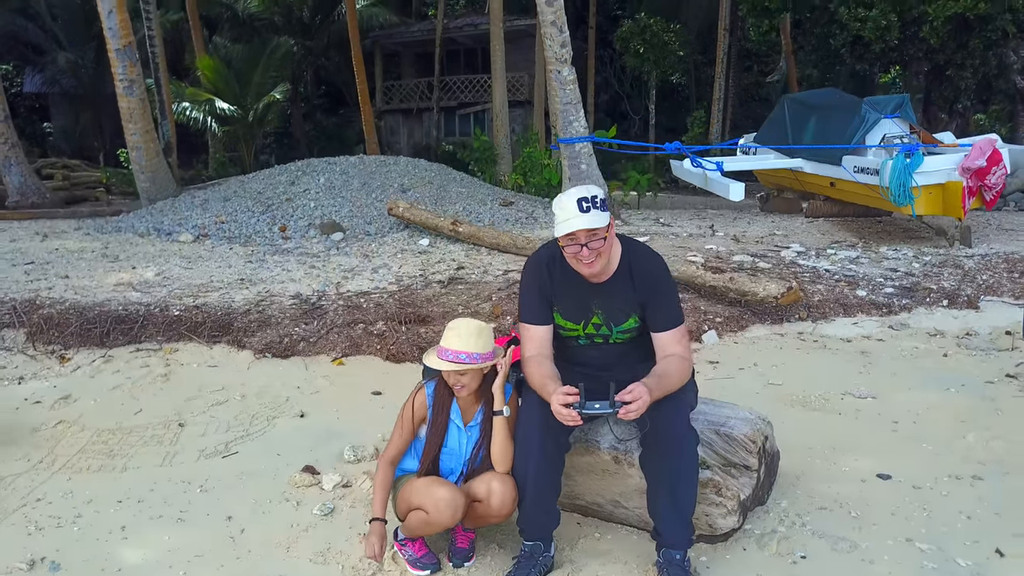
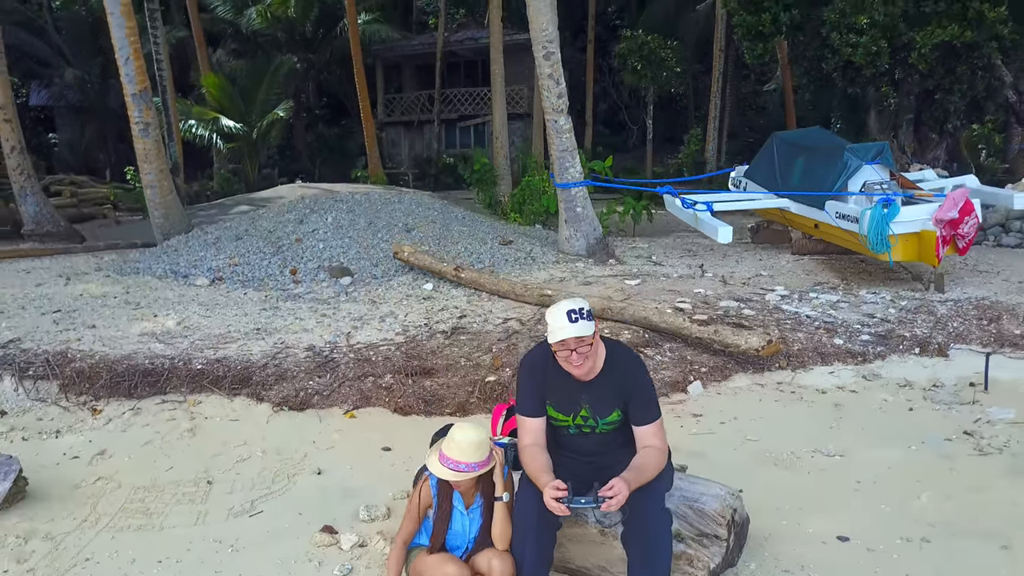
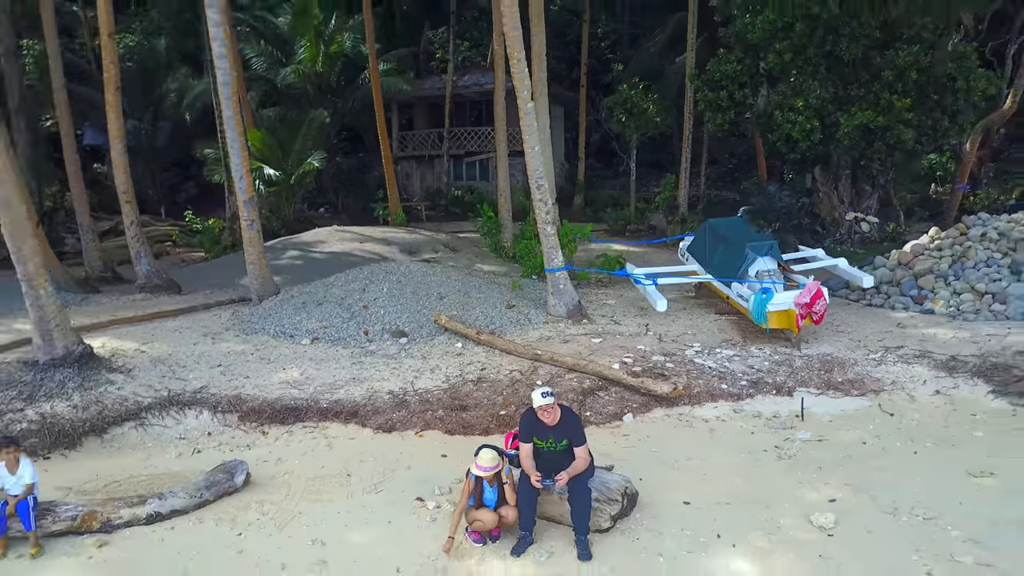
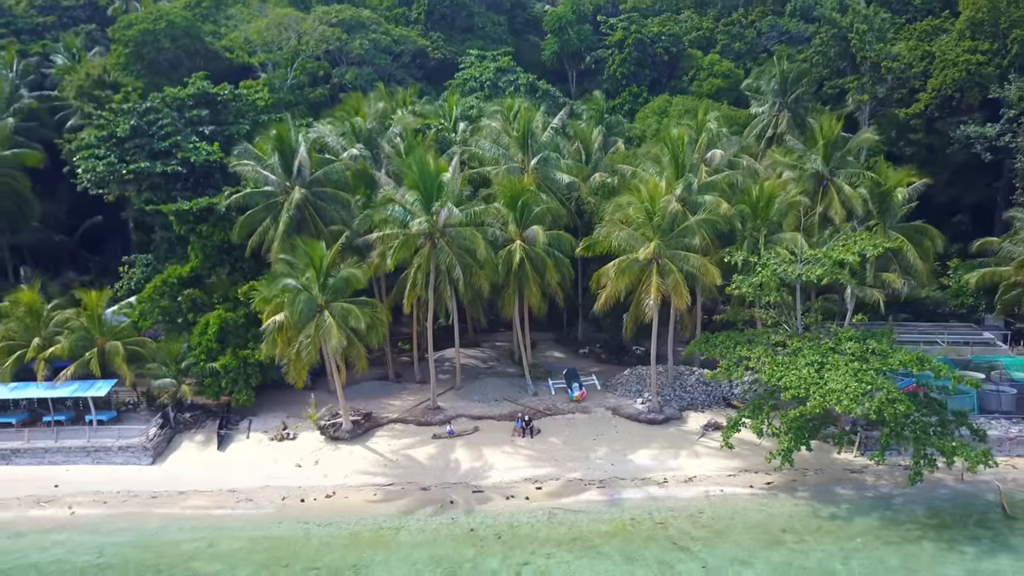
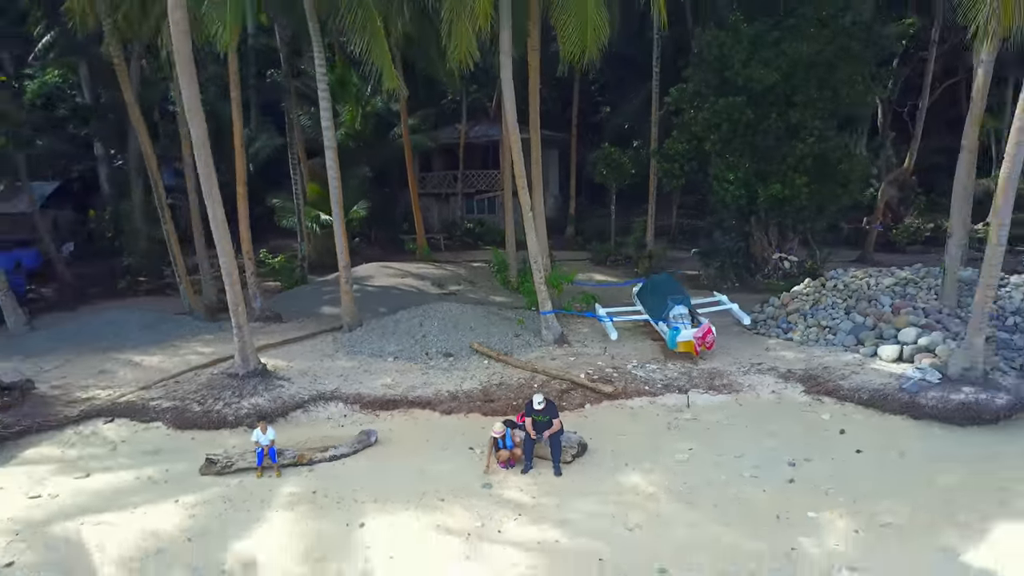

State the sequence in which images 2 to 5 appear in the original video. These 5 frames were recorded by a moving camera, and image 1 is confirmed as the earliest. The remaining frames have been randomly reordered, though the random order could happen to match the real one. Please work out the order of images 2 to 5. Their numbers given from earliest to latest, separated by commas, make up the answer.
2, 3, 5, 4
